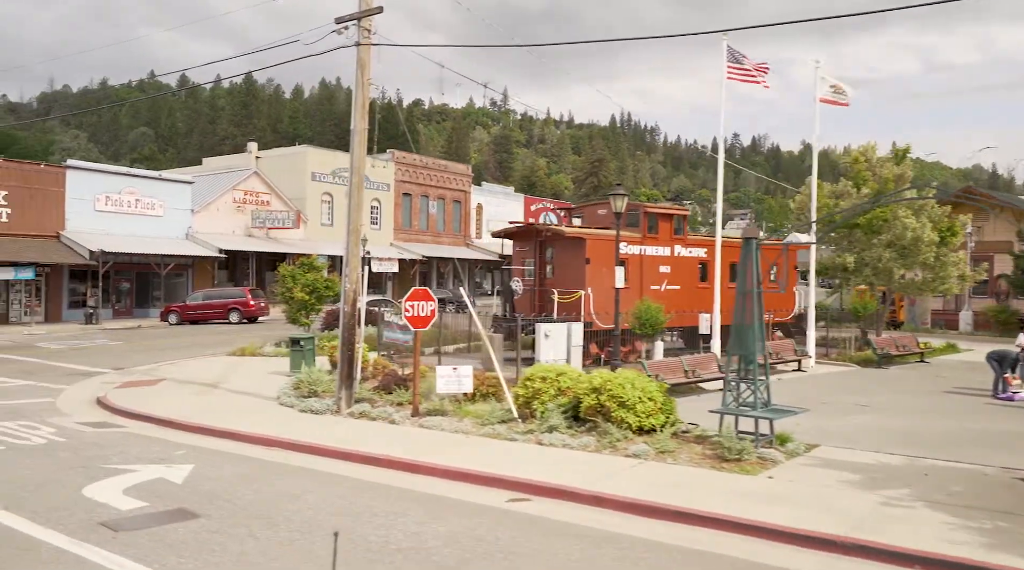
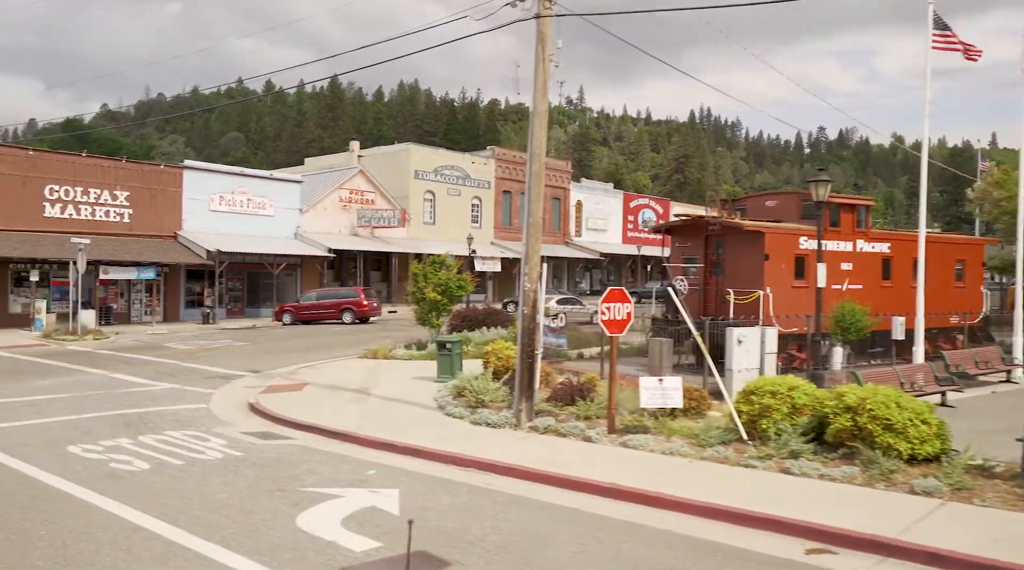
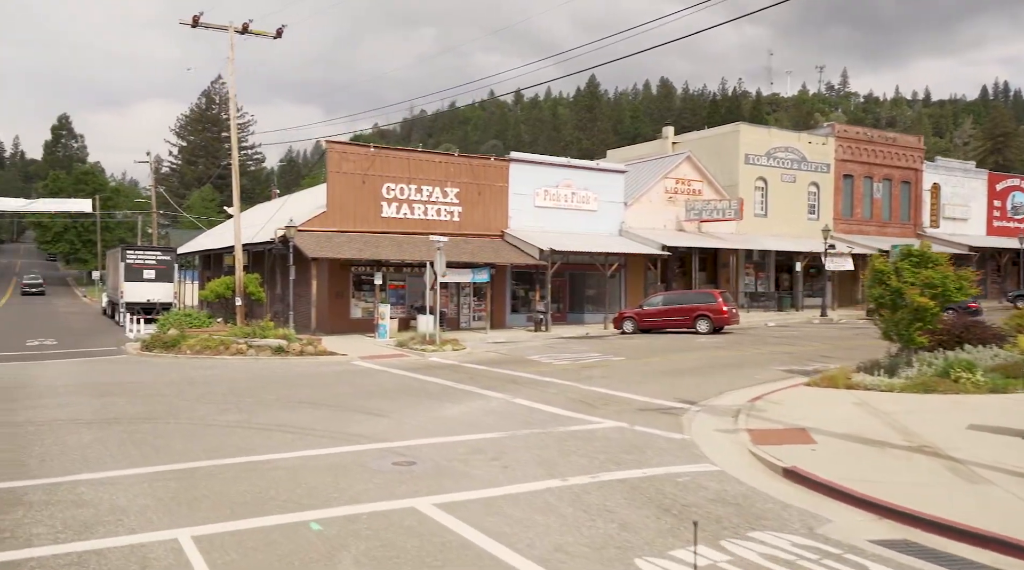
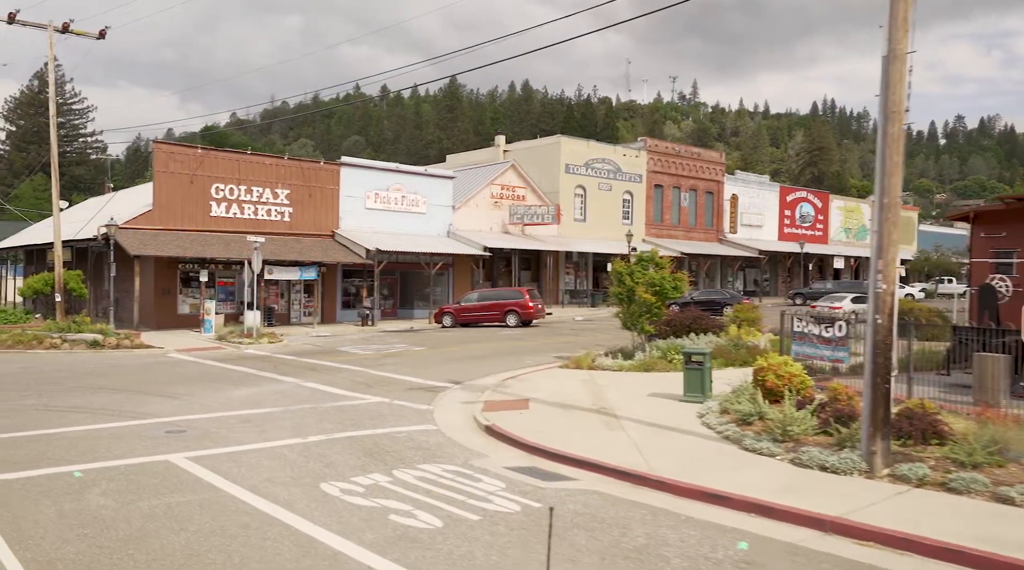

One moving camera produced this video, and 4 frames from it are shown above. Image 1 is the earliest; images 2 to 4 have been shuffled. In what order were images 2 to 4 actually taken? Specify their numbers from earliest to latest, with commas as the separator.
2, 4, 3
